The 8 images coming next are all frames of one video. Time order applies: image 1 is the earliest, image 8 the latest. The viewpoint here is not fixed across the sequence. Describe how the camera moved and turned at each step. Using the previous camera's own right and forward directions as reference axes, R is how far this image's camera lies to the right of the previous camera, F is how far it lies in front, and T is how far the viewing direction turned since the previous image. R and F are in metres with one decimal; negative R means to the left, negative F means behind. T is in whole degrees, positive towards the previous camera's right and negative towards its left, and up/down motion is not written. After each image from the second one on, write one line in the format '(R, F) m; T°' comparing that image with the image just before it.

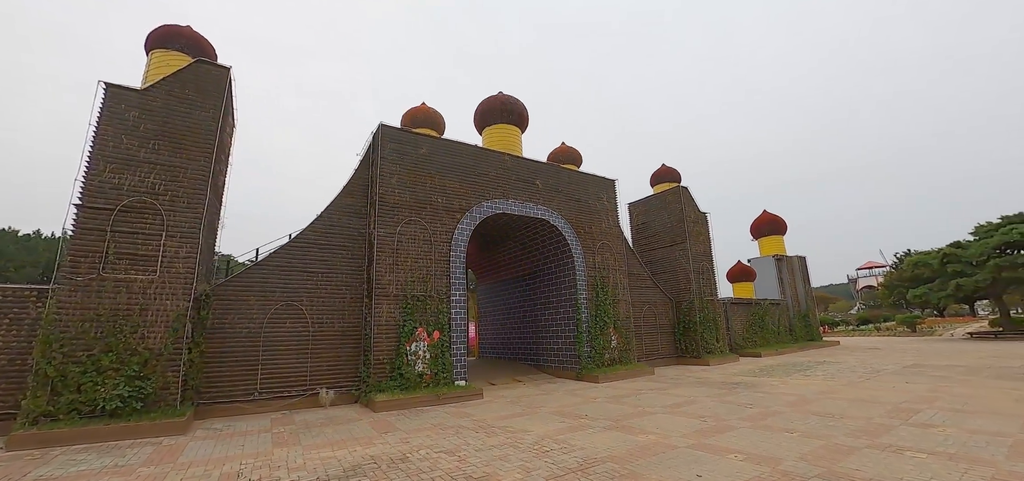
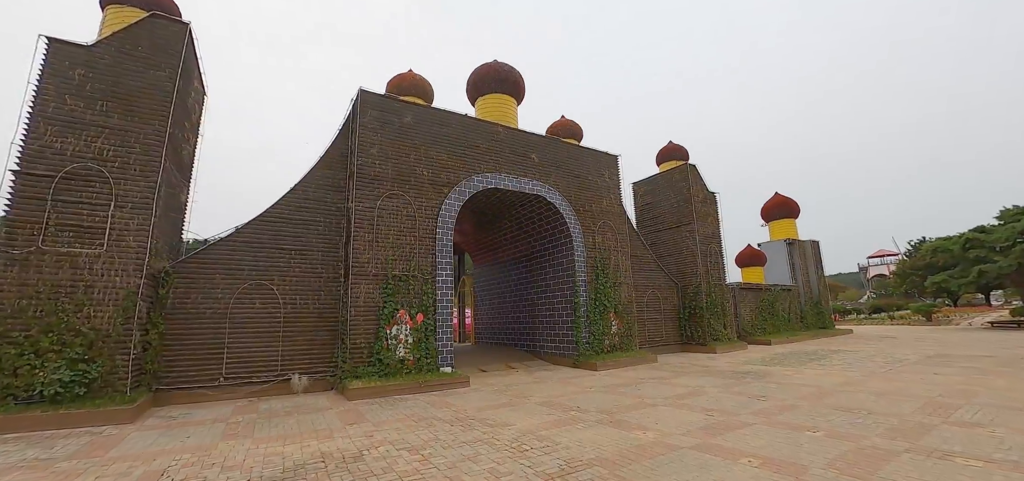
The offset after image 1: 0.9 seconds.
(+0.3, +0.6) m; -1°
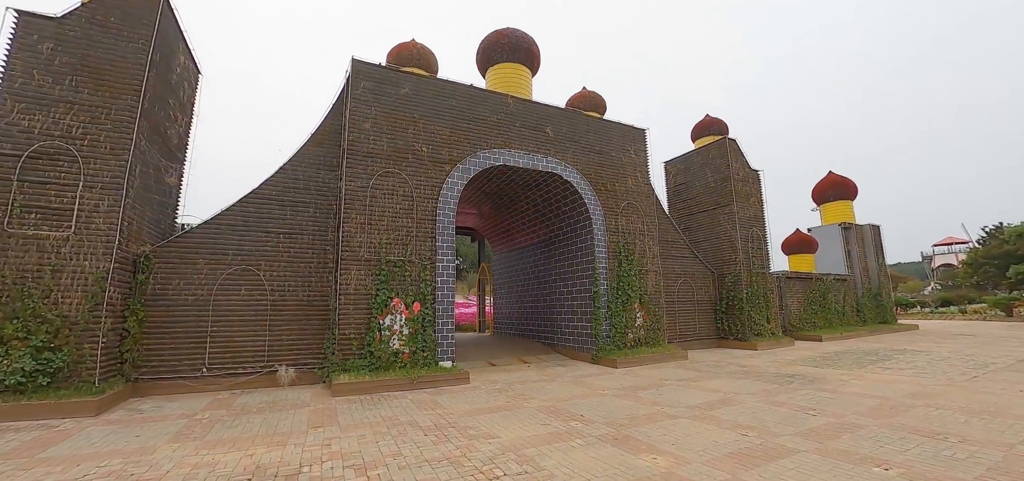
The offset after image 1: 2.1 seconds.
(+0.5, +0.8) m; -5°
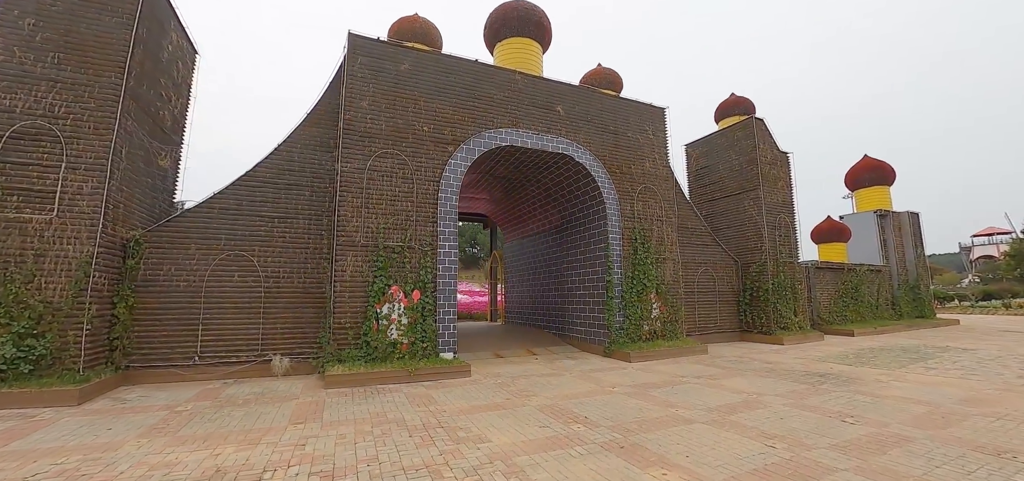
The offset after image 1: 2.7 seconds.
(+0.2, +0.4) m; -3°
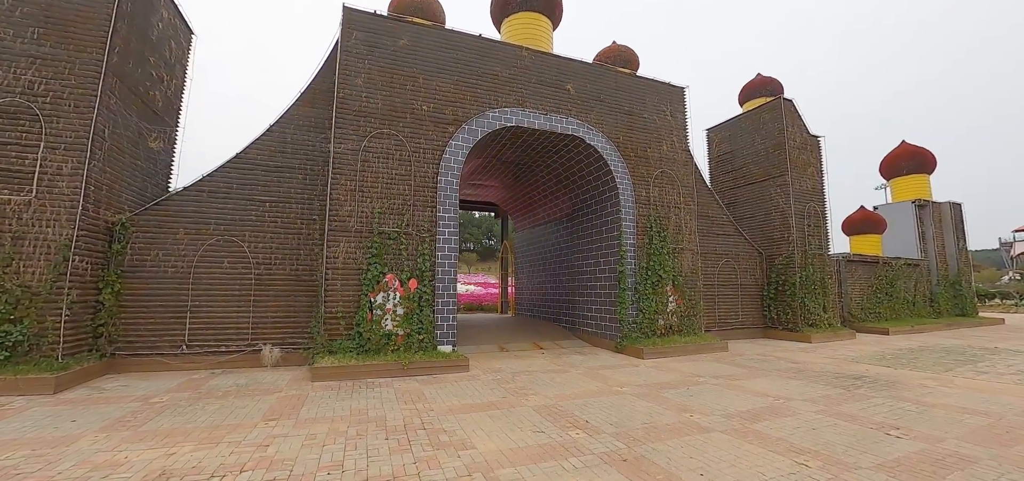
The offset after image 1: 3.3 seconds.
(+0.2, +0.4) m; -2°
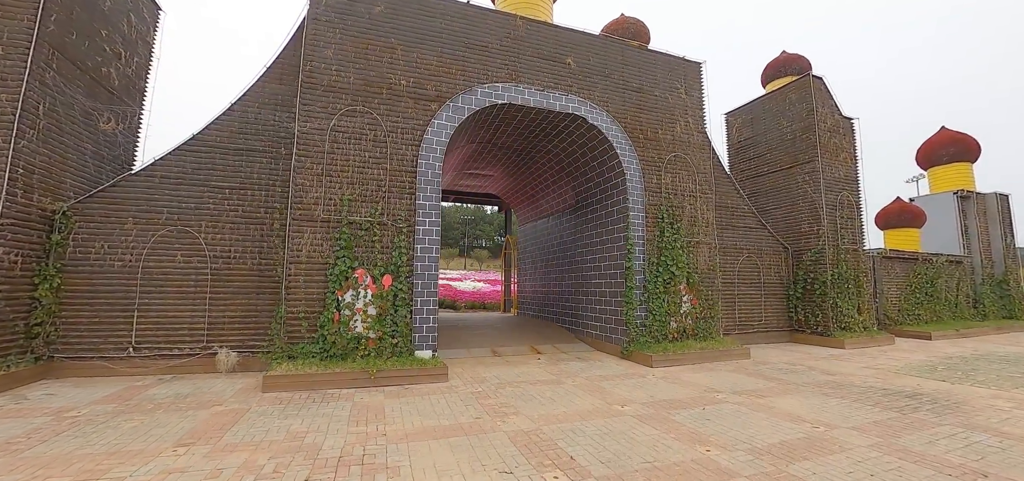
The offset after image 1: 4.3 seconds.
(+0.3, +0.7) m; -2°
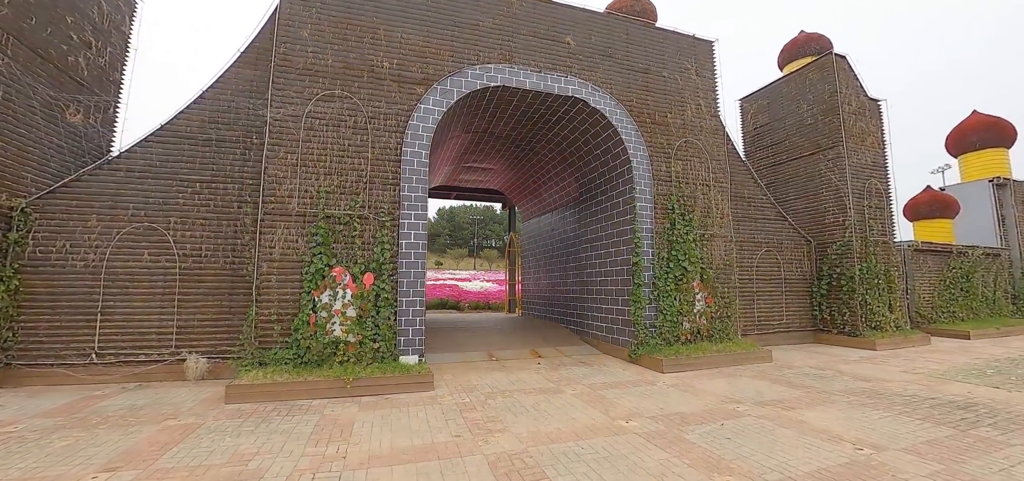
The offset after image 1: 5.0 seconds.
(+0.2, +0.5) m; -2°
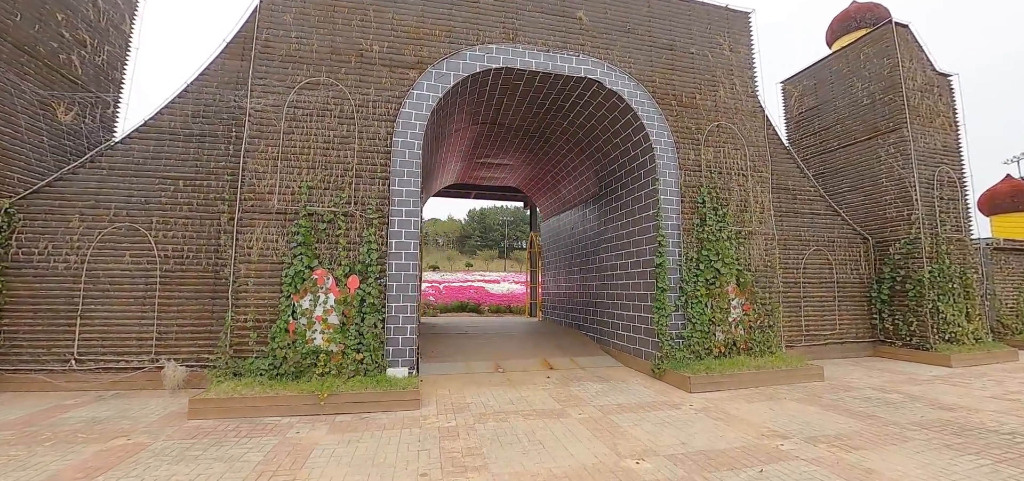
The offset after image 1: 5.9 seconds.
(+0.3, +0.6) m; -4°
